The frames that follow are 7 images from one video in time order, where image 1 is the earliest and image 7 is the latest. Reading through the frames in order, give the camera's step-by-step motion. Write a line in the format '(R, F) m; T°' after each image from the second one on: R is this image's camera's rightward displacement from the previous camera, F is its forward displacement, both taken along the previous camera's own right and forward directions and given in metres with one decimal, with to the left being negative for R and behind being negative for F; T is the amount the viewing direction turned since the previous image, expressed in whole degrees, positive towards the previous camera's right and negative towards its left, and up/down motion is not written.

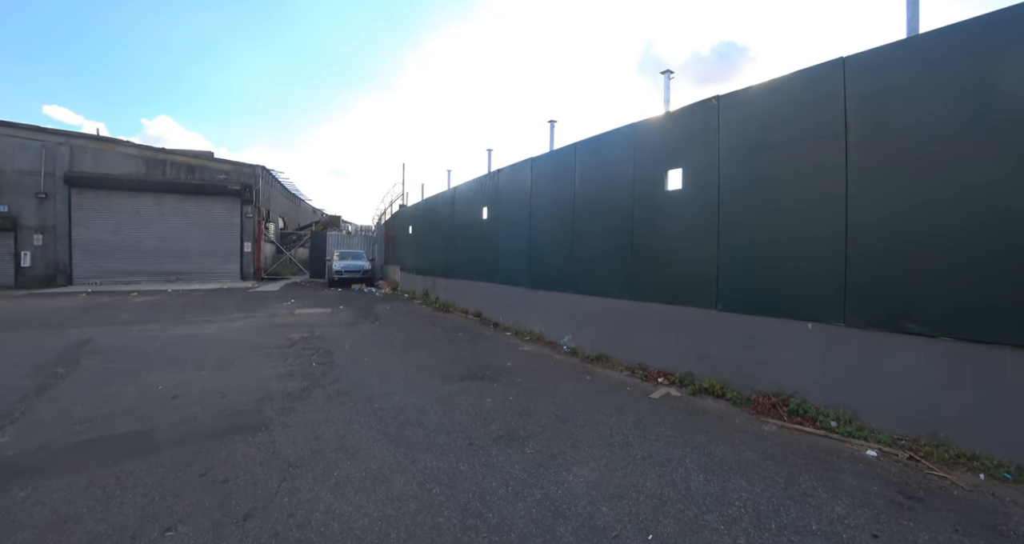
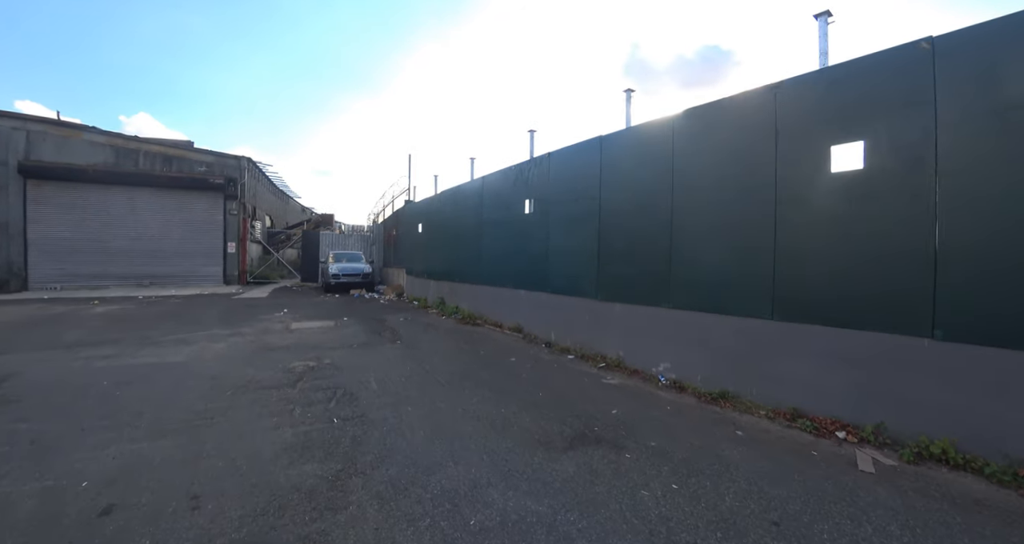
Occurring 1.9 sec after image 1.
(-1.3, +1.8) m; +2°
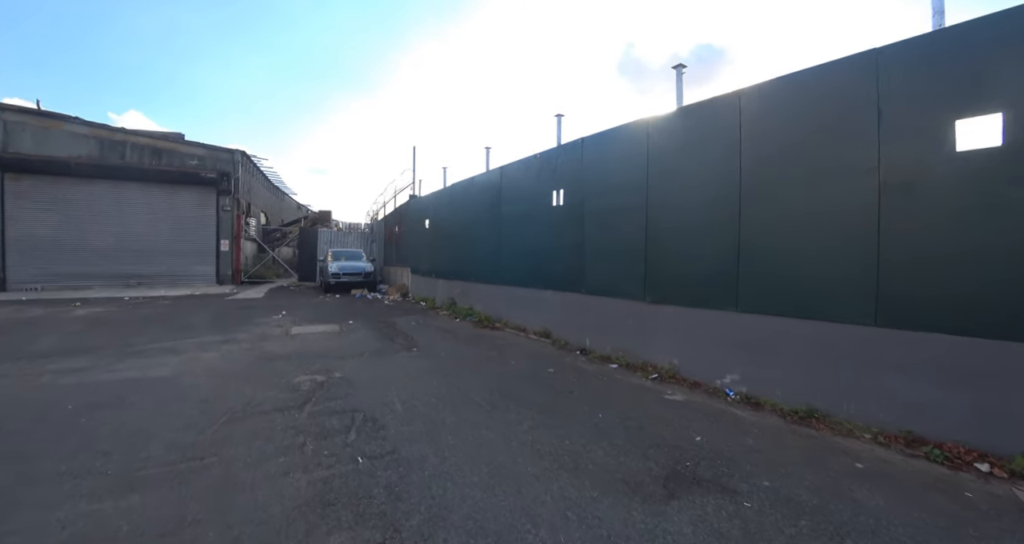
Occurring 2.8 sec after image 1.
(-0.6, +0.8) m; +1°
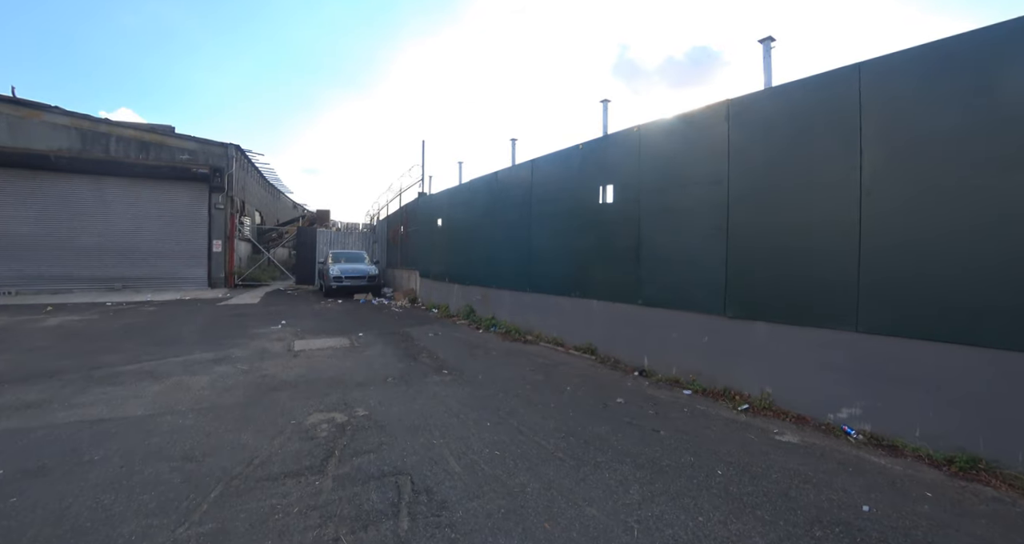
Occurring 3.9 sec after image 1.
(-0.7, +1.0) m; +1°
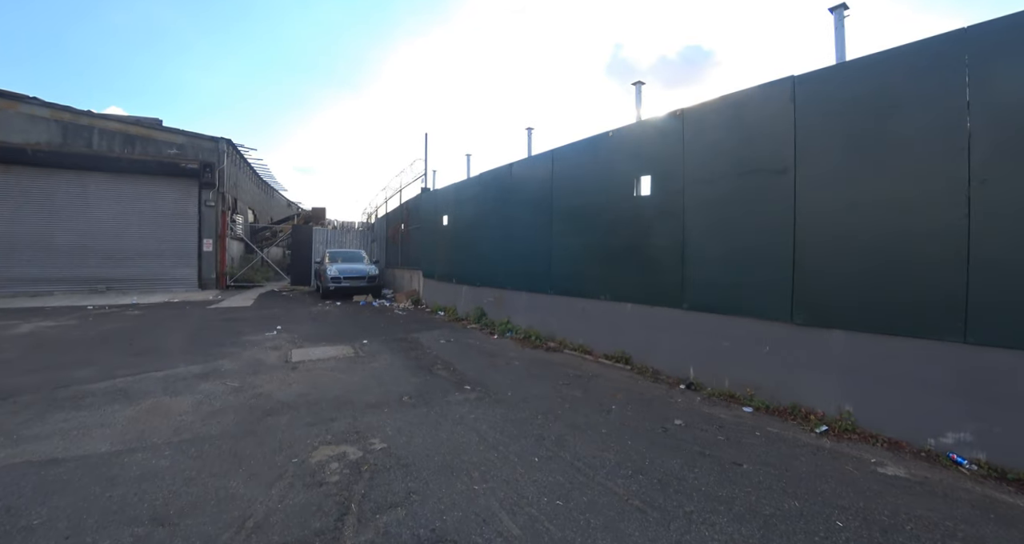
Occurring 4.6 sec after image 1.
(-0.4, +0.7) m; +1°
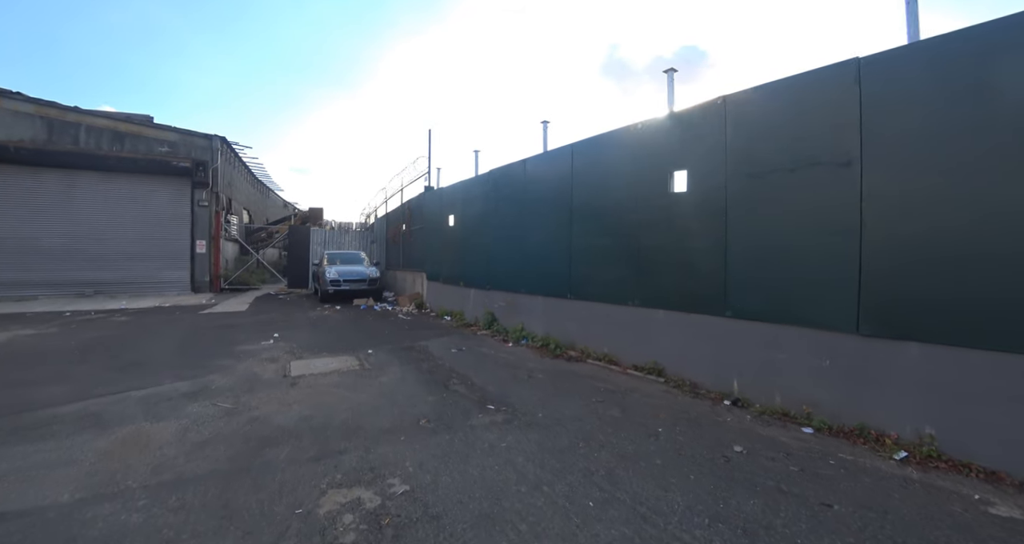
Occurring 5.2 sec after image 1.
(-0.3, +0.5) m; 0°
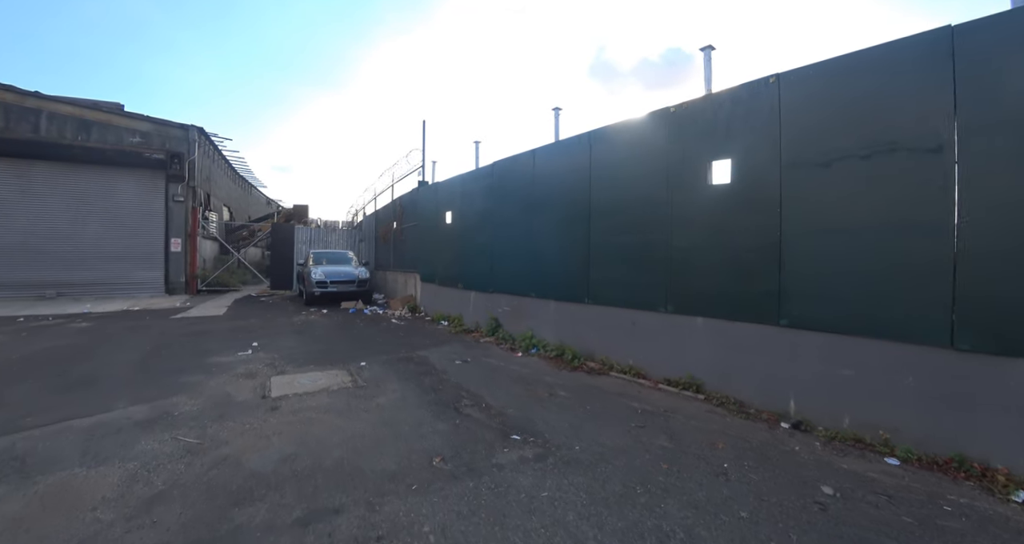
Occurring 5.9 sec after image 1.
(-0.3, +0.7) m; +2°
